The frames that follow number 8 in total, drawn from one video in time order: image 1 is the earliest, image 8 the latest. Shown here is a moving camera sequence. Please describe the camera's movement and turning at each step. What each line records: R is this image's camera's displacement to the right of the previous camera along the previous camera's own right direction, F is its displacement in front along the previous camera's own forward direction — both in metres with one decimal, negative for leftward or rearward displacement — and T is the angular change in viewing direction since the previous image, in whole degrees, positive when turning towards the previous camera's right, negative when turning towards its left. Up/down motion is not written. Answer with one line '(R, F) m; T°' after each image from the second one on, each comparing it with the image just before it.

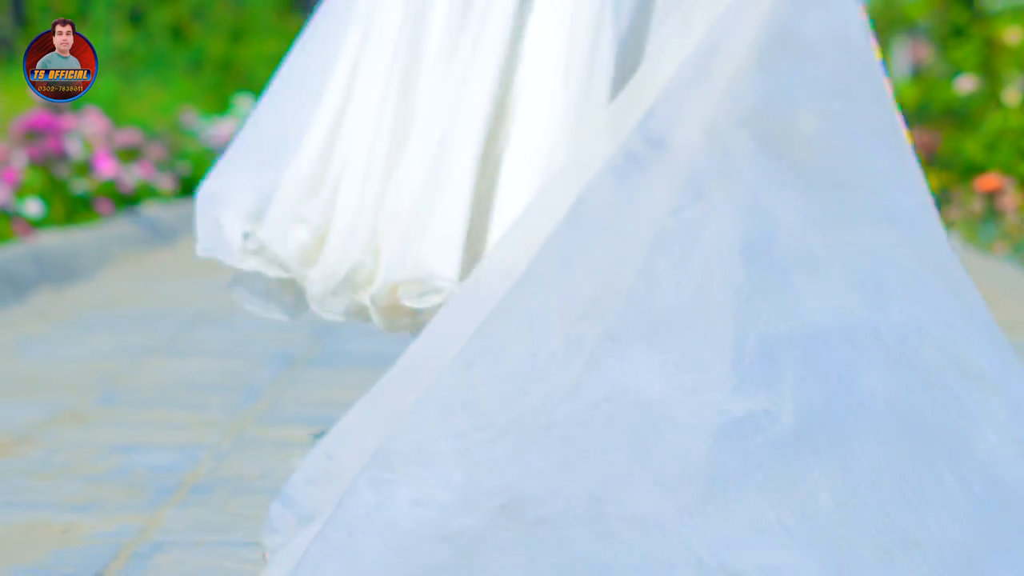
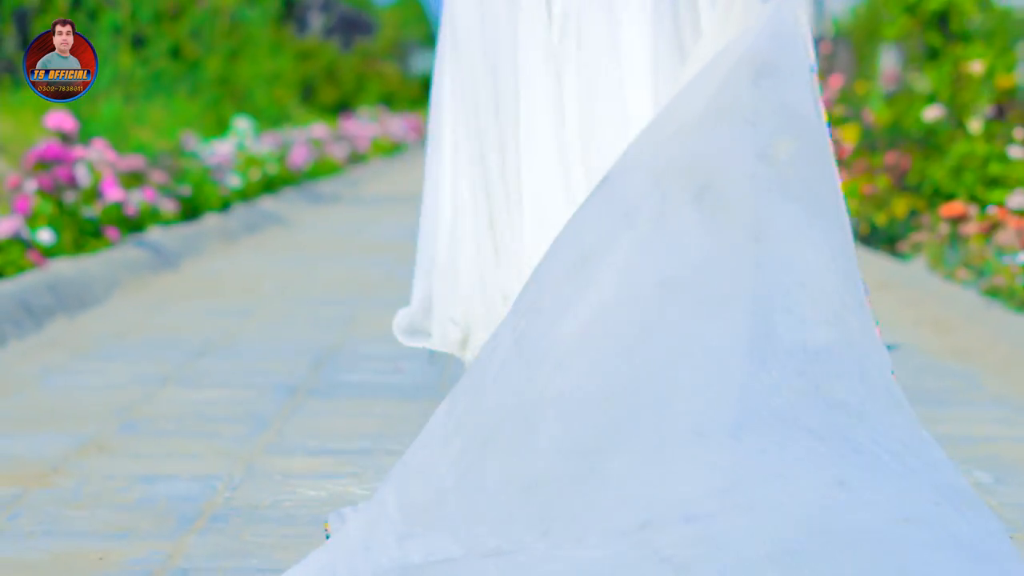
(0.0, -0.3) m; 0°
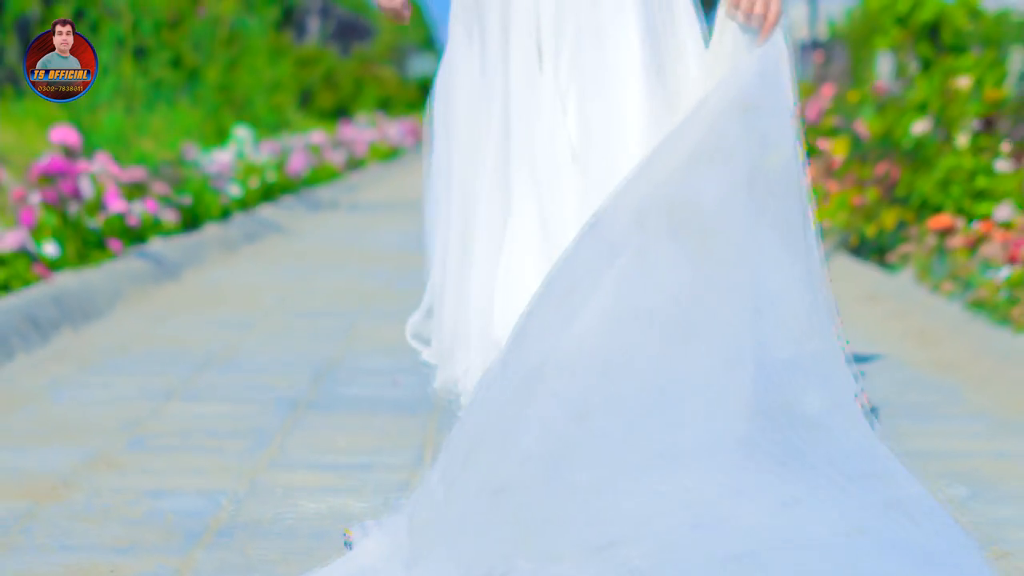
(0.0, -0.1) m; 0°
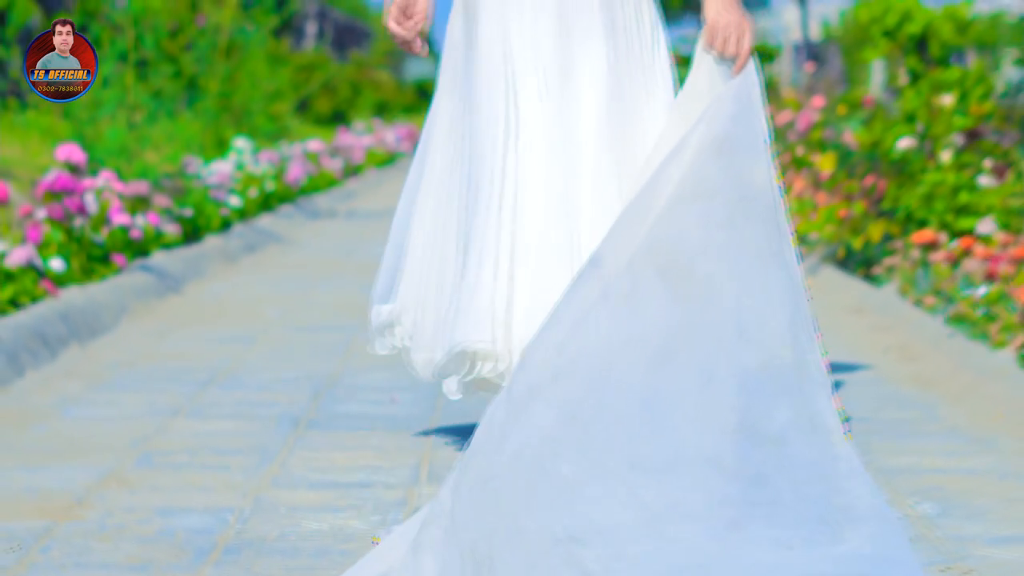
(0.0, -0.2) m; 0°
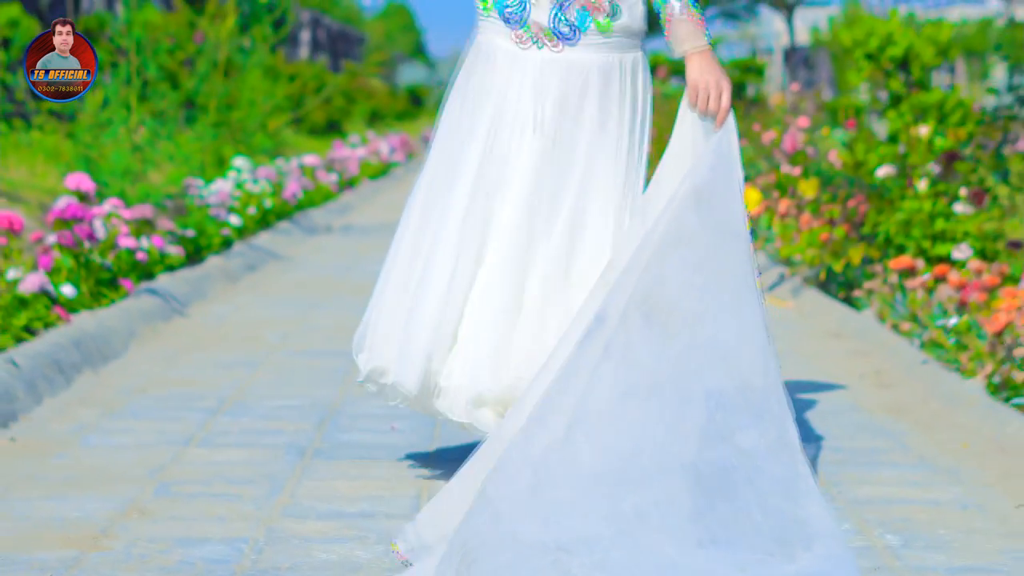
(0.0, -0.2) m; 0°
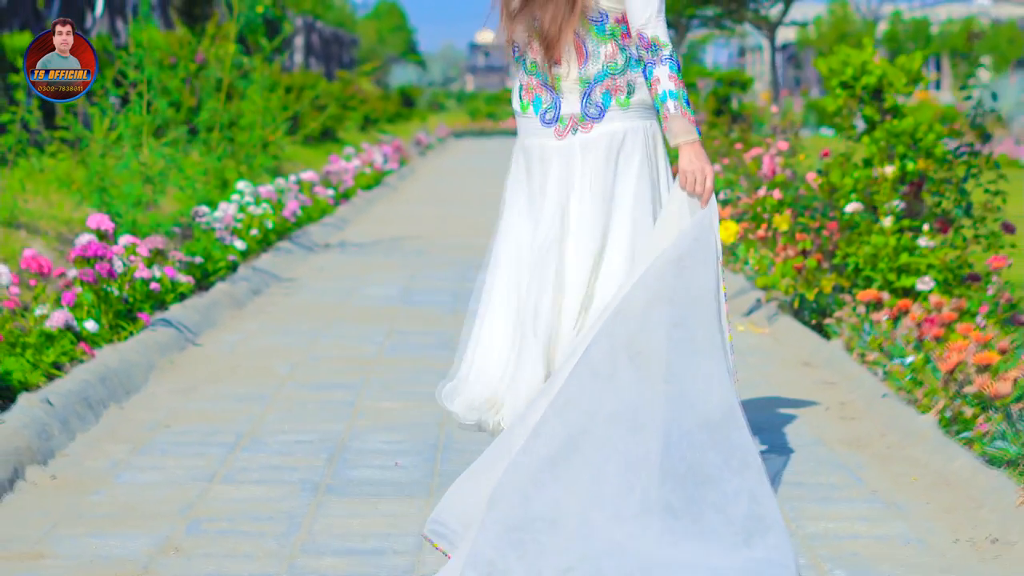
(0.0, -0.5) m; 0°
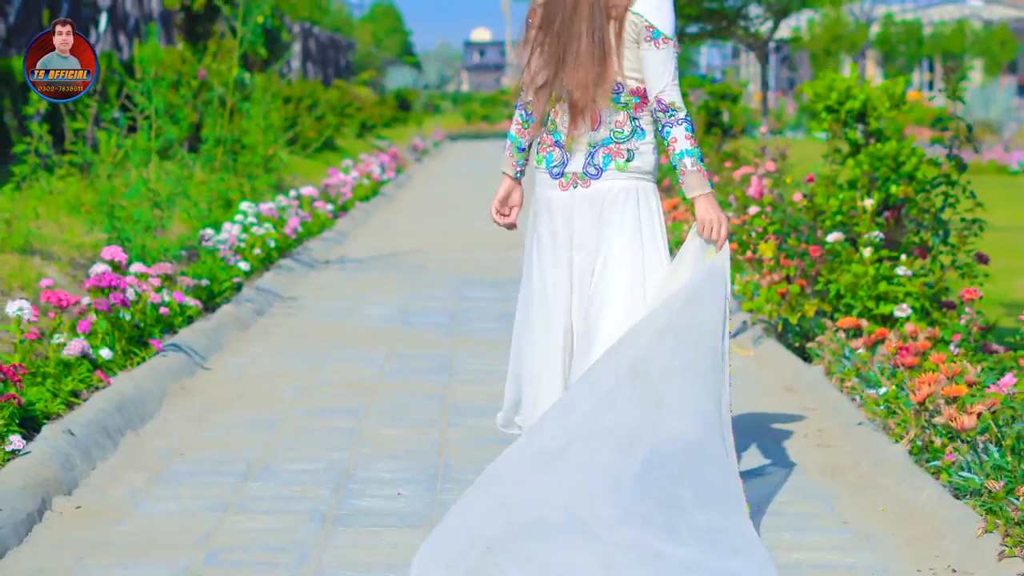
(0.0, -0.3) m; 0°
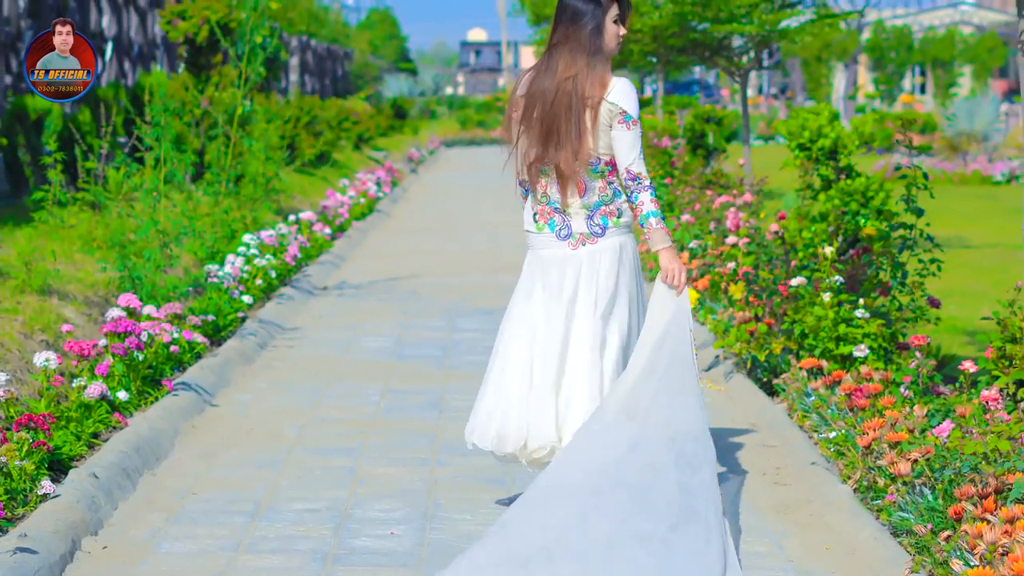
(+0.1, -0.6) m; 0°
